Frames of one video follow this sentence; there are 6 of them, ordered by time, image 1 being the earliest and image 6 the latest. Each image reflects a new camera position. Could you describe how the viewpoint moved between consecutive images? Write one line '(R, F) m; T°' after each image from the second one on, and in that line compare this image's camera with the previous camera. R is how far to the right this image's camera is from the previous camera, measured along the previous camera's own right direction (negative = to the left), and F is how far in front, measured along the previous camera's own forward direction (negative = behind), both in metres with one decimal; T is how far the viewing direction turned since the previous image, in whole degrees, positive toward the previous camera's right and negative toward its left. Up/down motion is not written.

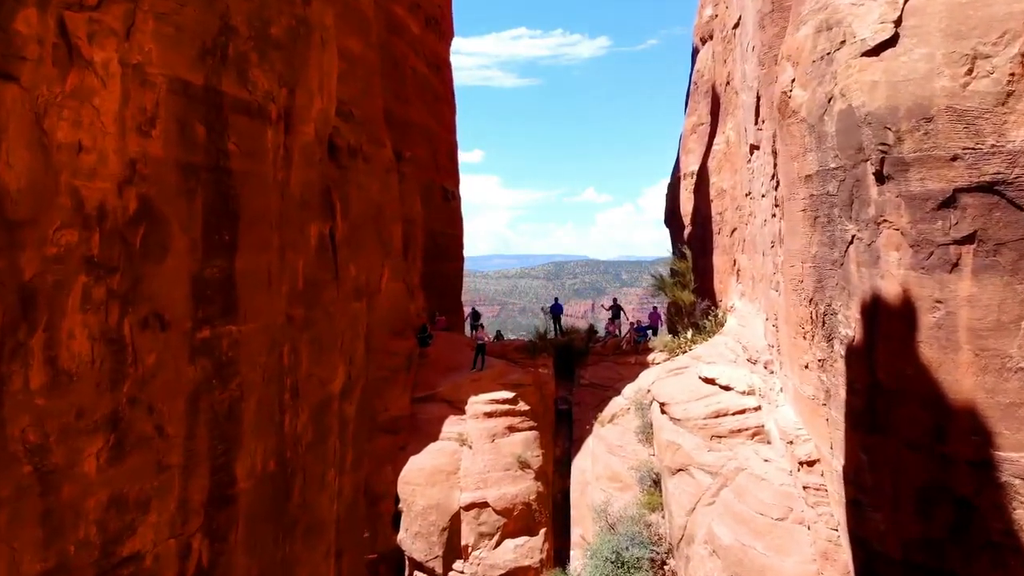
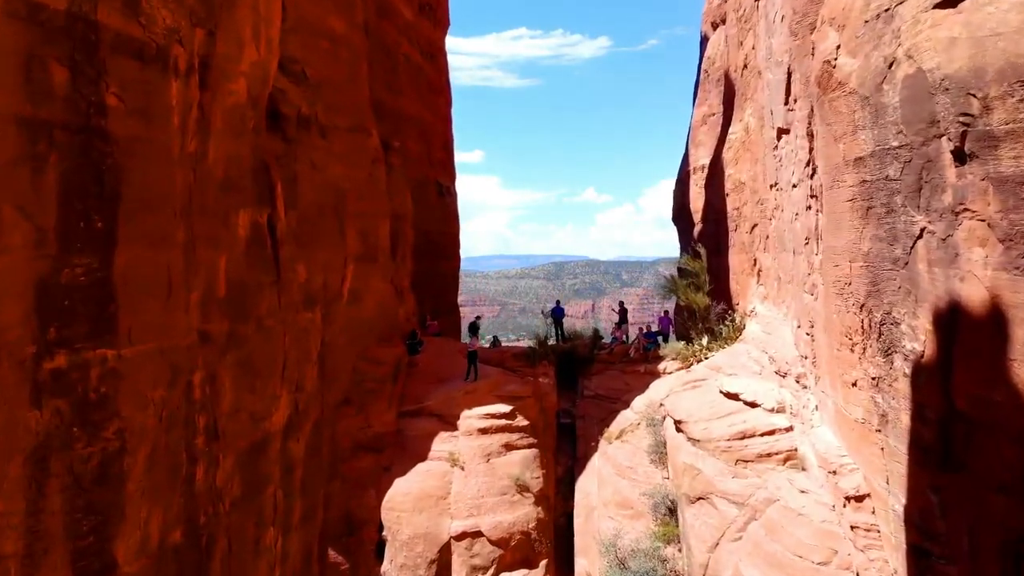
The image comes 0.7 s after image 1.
(+0.1, +1.4) m; 0°
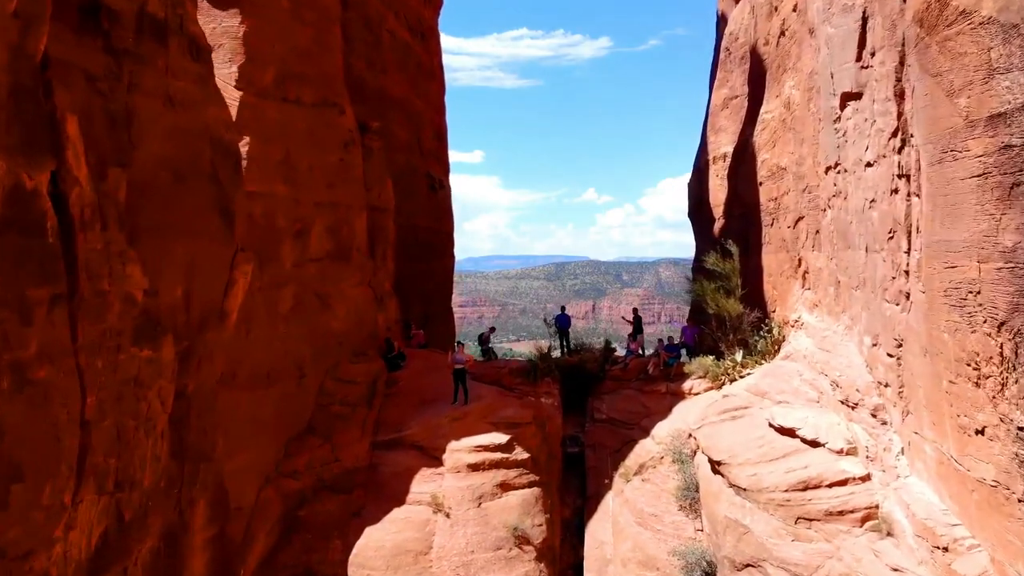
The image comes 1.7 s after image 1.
(+0.1, +2.2) m; 0°
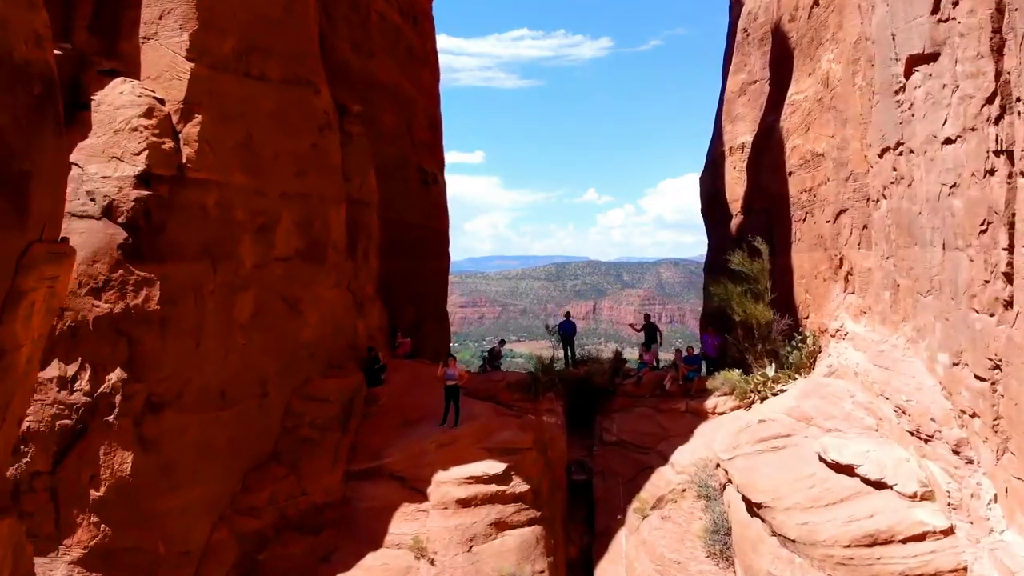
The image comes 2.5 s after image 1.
(+0.1, +1.5) m; 0°
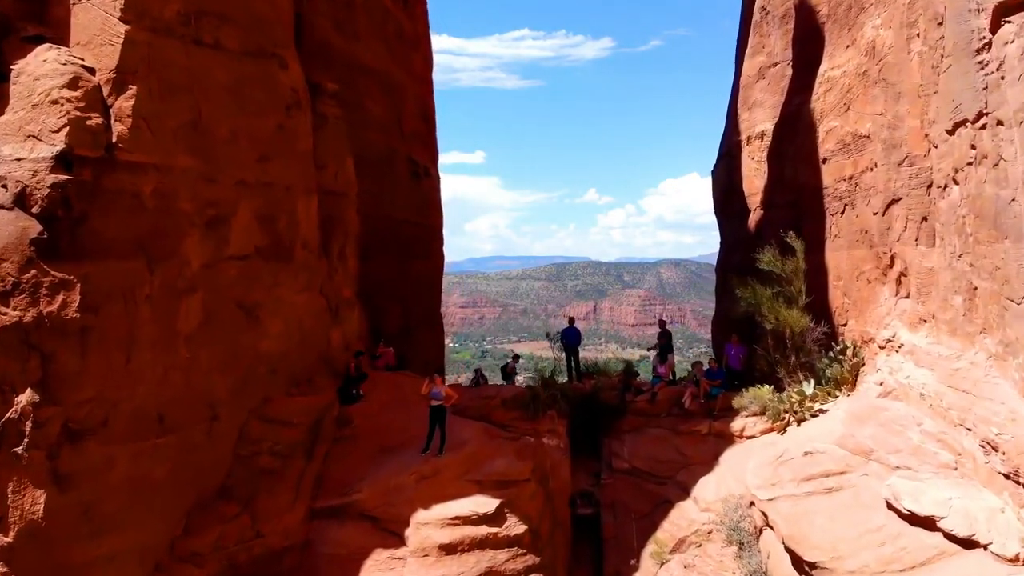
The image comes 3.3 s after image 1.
(+0.1, +1.4) m; 0°
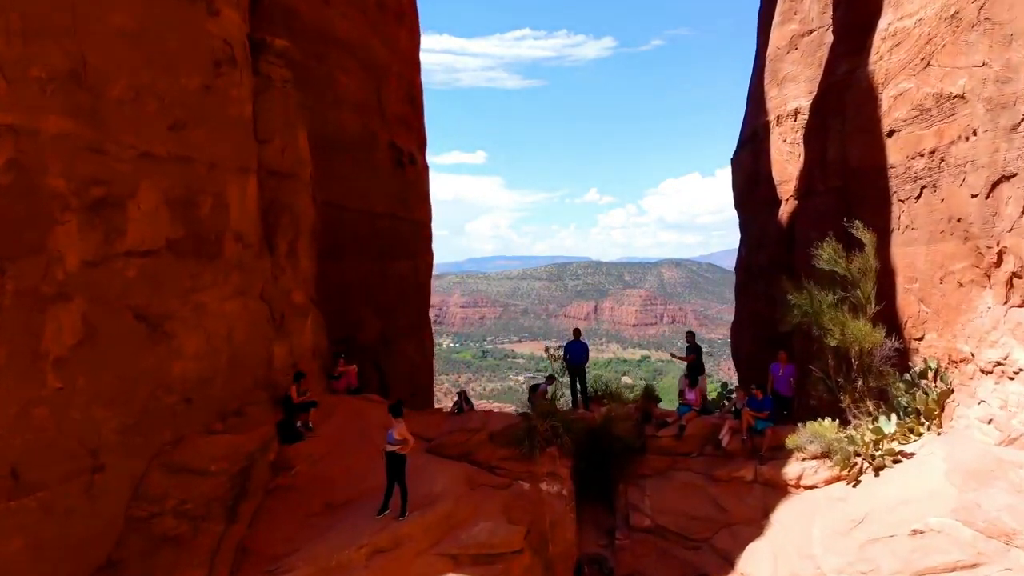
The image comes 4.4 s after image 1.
(+0.2, +2.0) m; 0°
